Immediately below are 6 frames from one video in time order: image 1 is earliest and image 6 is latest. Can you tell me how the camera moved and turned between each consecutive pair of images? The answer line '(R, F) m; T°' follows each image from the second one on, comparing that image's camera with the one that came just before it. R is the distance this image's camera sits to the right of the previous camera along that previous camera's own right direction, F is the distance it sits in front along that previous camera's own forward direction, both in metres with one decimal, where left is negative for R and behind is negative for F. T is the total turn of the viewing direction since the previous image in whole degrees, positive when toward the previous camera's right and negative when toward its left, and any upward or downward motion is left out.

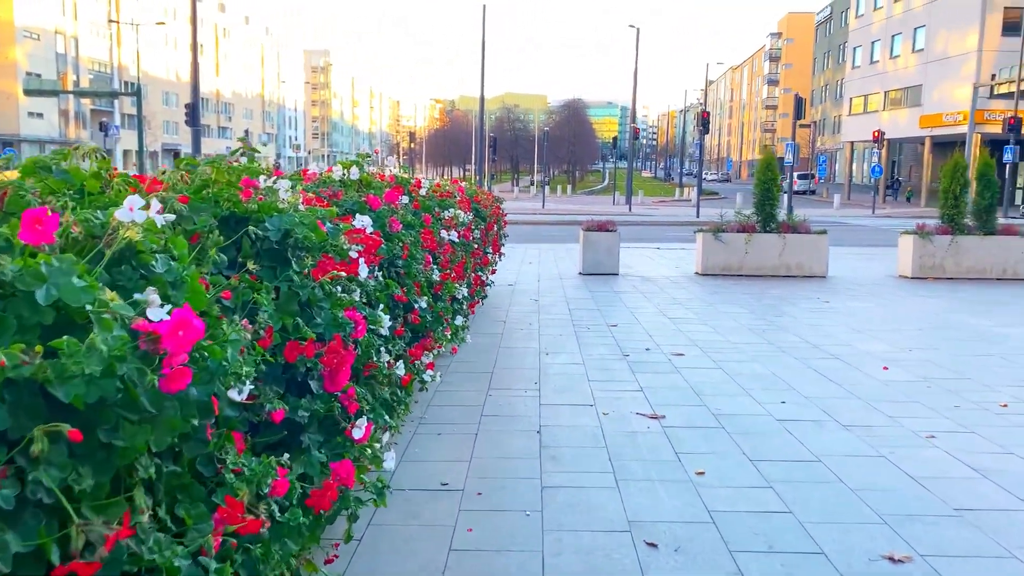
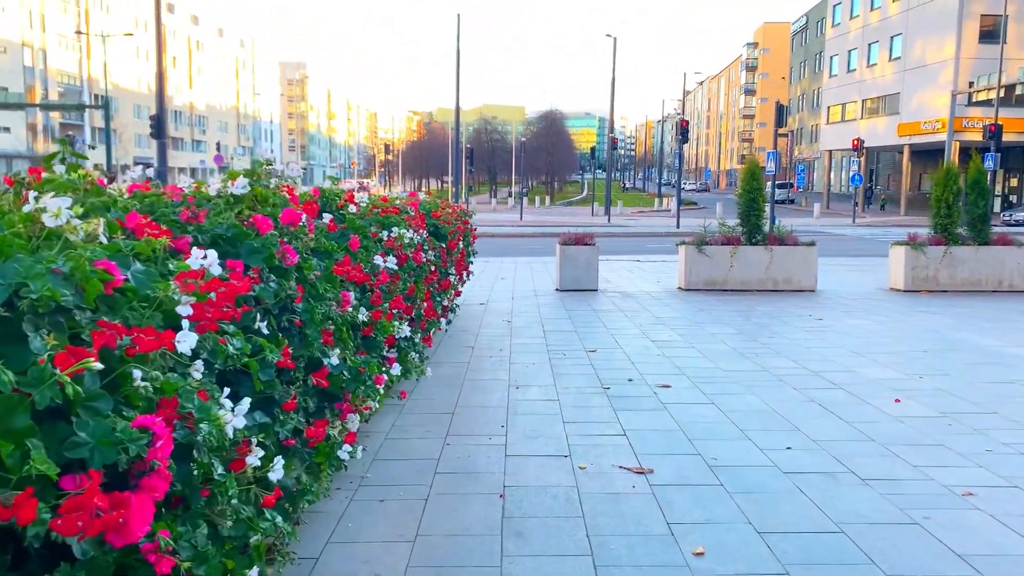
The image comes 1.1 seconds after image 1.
(+0.1, +1.0) m; +1°
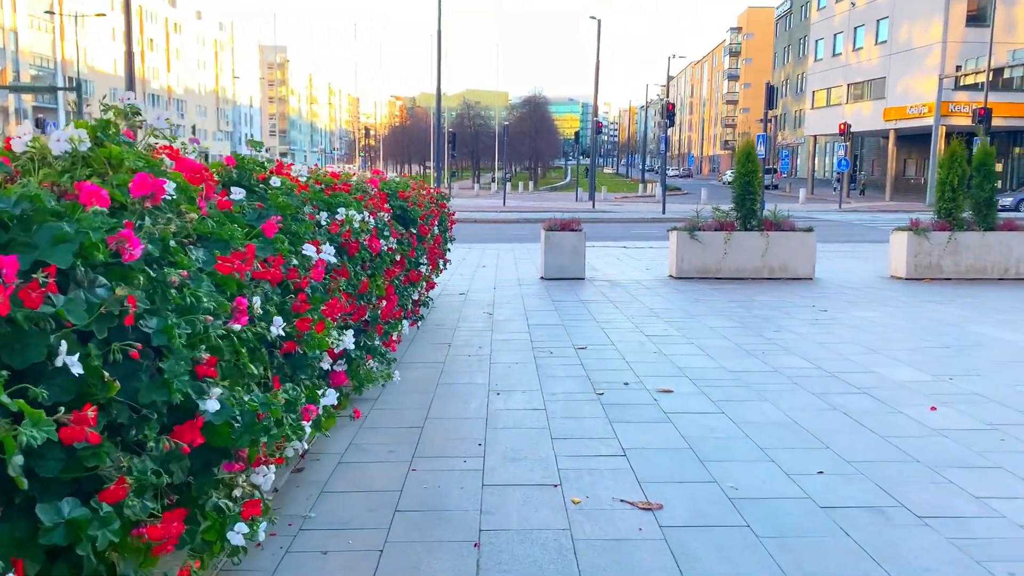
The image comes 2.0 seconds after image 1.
(0.0, +1.0) m; +1°
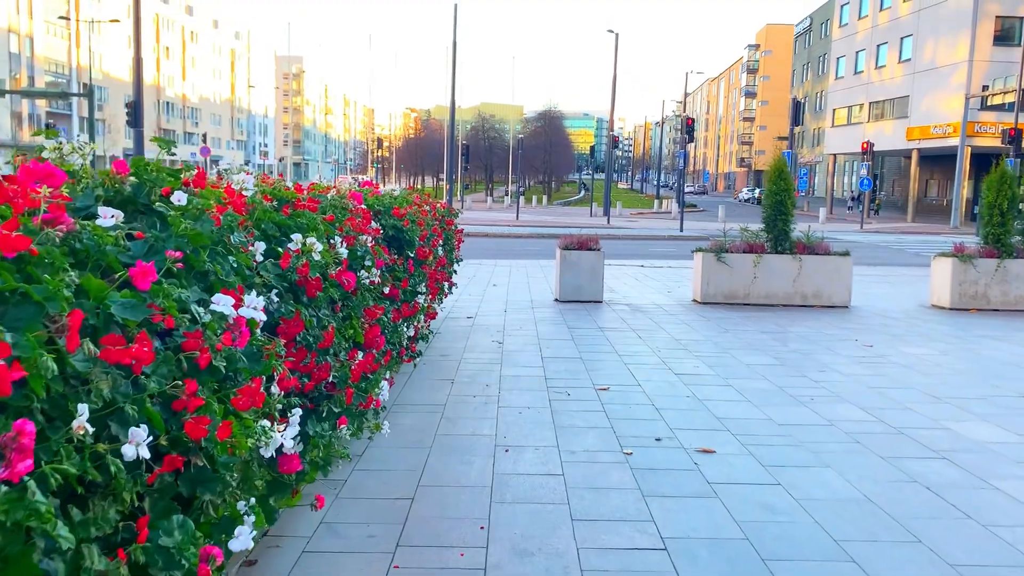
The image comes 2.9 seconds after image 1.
(0.0, +1.1) m; -1°
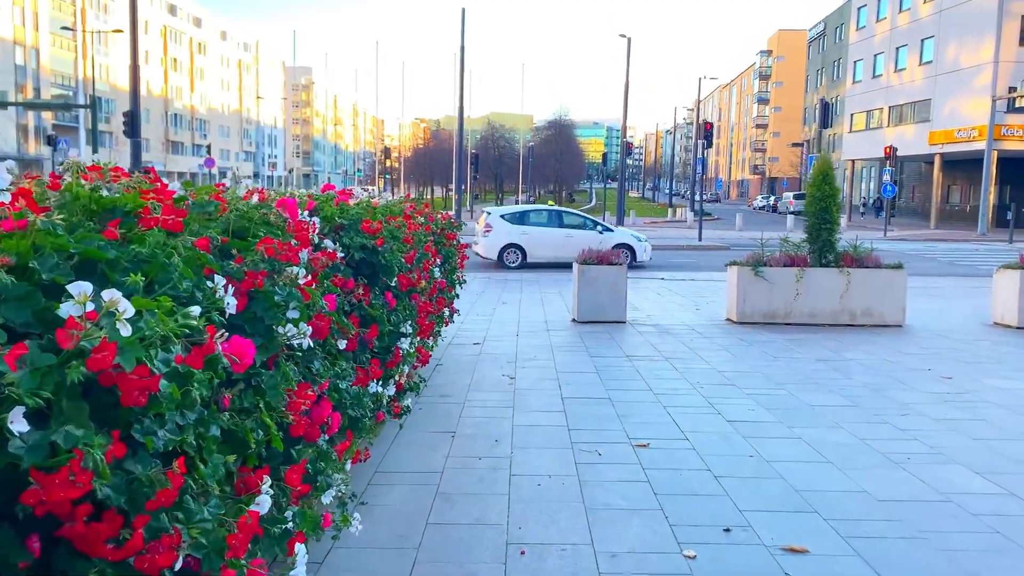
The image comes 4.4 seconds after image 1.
(0.0, +1.6) m; -1°
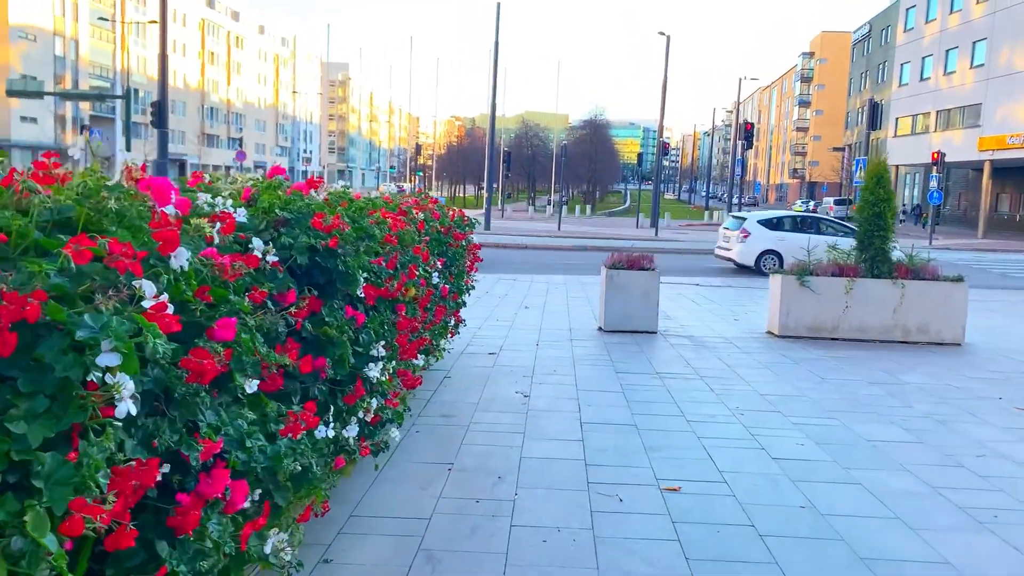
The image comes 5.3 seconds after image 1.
(+0.1, +0.9) m; -2°
